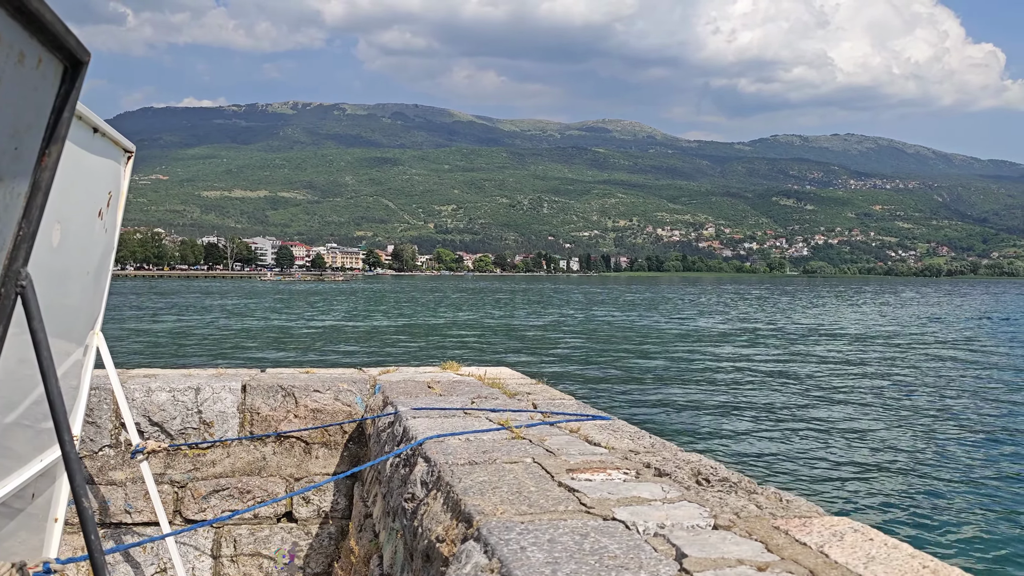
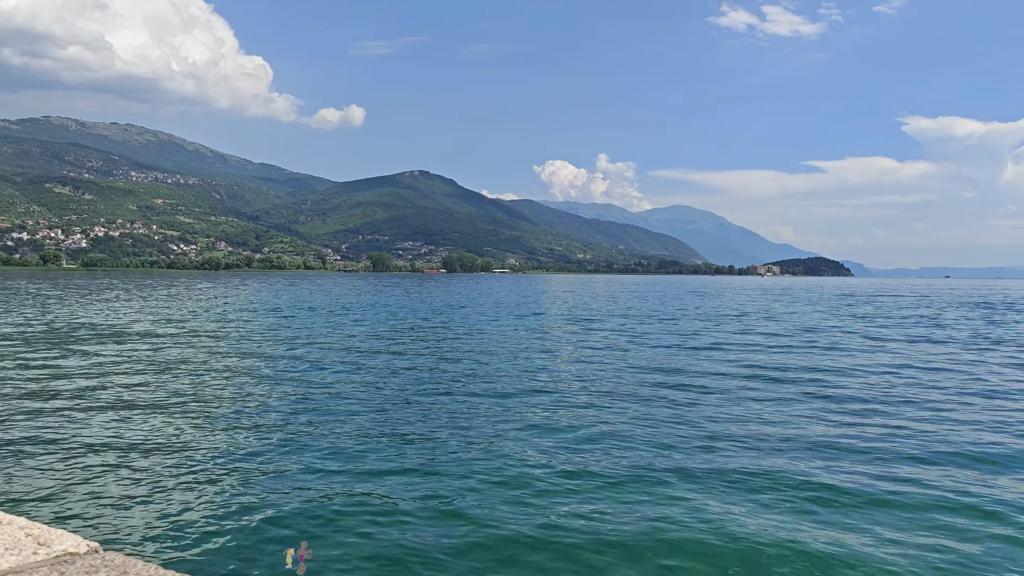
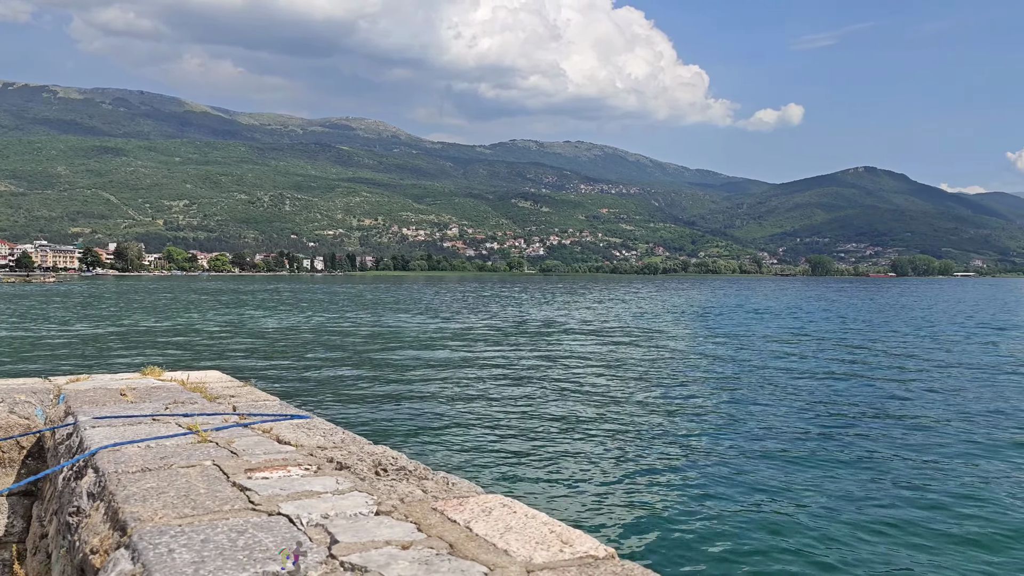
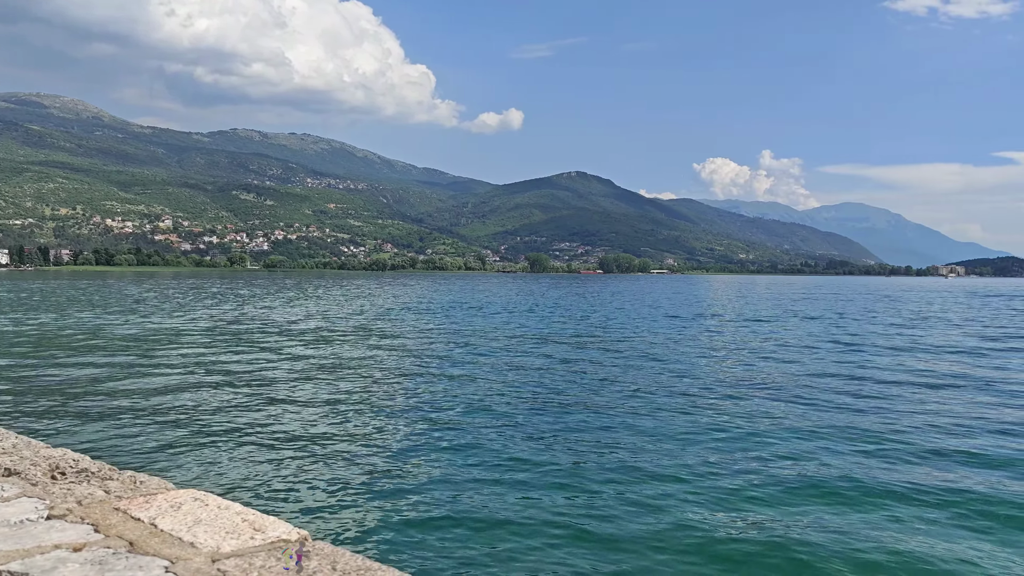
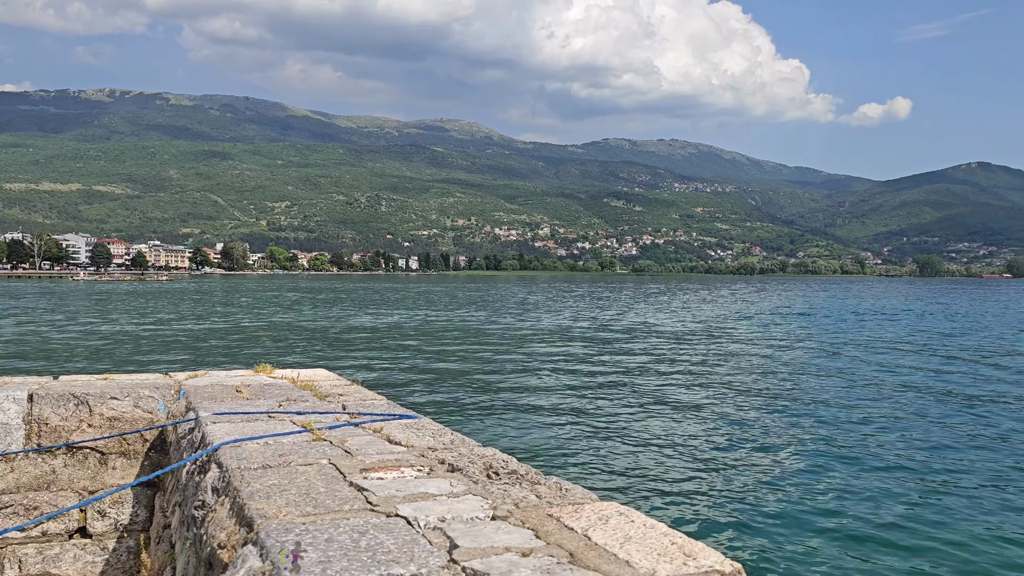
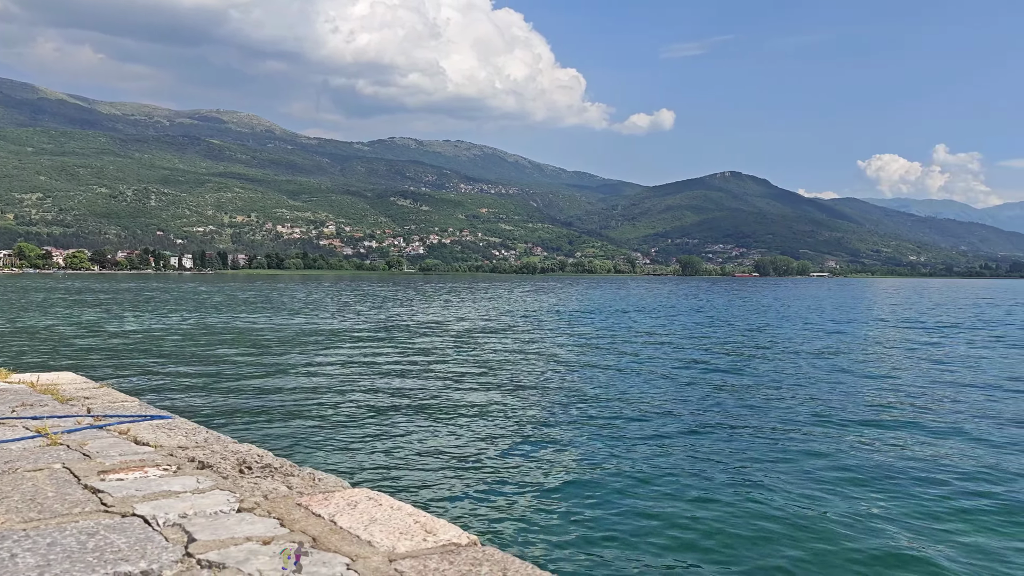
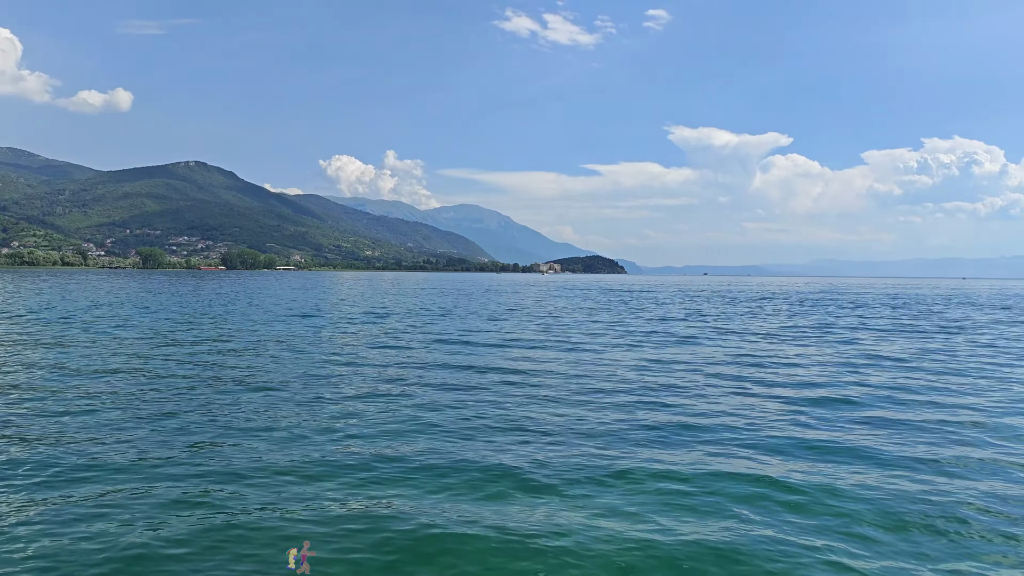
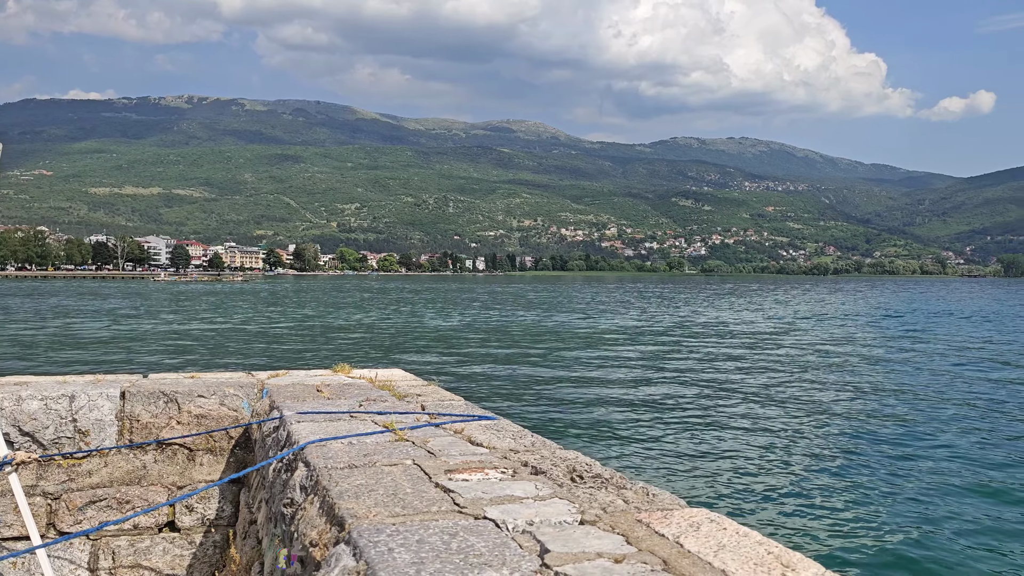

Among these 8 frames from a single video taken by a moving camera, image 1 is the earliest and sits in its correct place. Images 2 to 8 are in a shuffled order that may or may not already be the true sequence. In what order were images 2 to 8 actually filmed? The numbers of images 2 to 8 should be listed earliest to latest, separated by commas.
8, 5, 3, 6, 4, 2, 7
